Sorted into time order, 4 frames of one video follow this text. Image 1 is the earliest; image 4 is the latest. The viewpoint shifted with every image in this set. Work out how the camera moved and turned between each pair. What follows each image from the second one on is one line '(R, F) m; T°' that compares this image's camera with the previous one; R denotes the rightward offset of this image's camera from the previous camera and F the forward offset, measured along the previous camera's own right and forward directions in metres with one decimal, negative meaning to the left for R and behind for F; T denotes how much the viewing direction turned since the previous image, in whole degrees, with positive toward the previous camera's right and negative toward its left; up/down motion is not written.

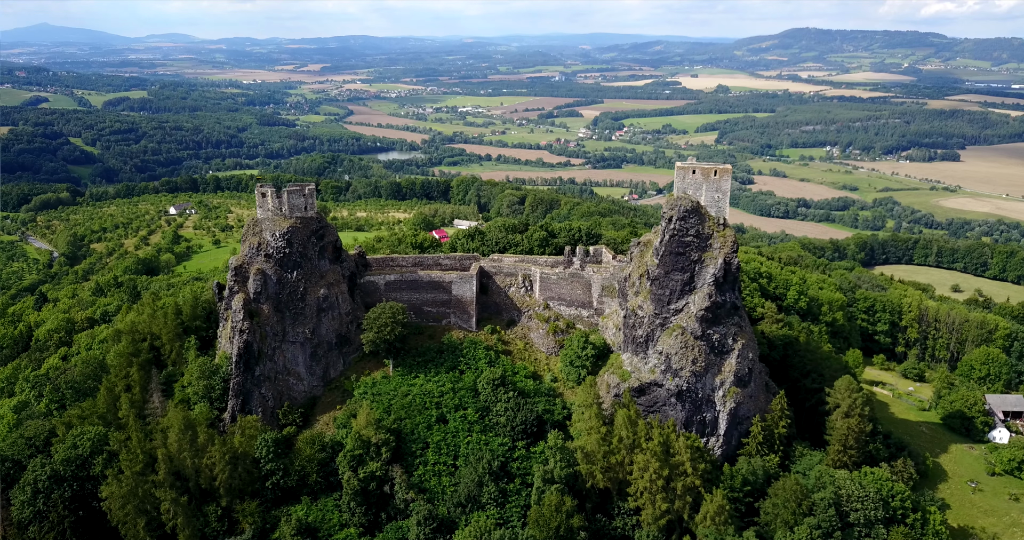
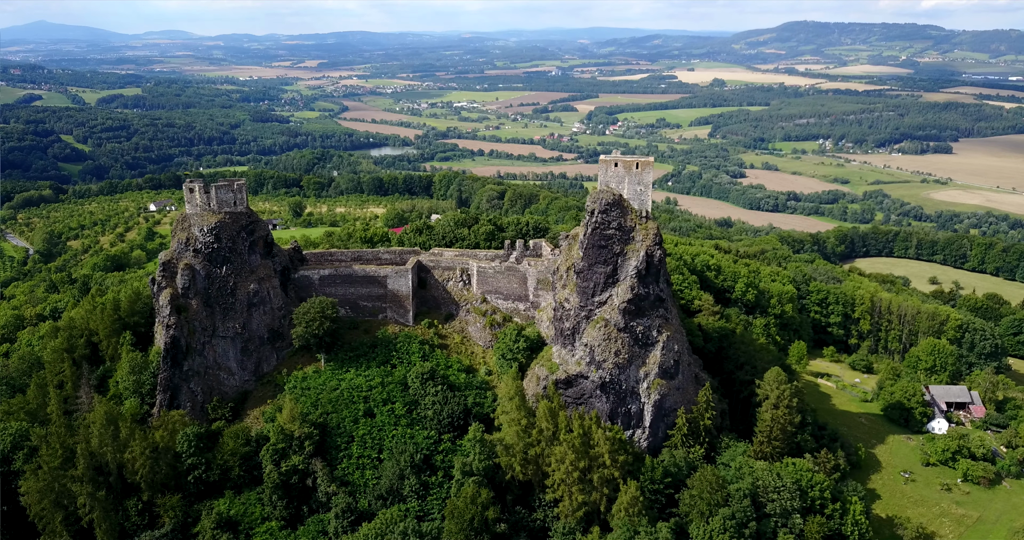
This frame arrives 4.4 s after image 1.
(+2.8, -0.1) m; 0°
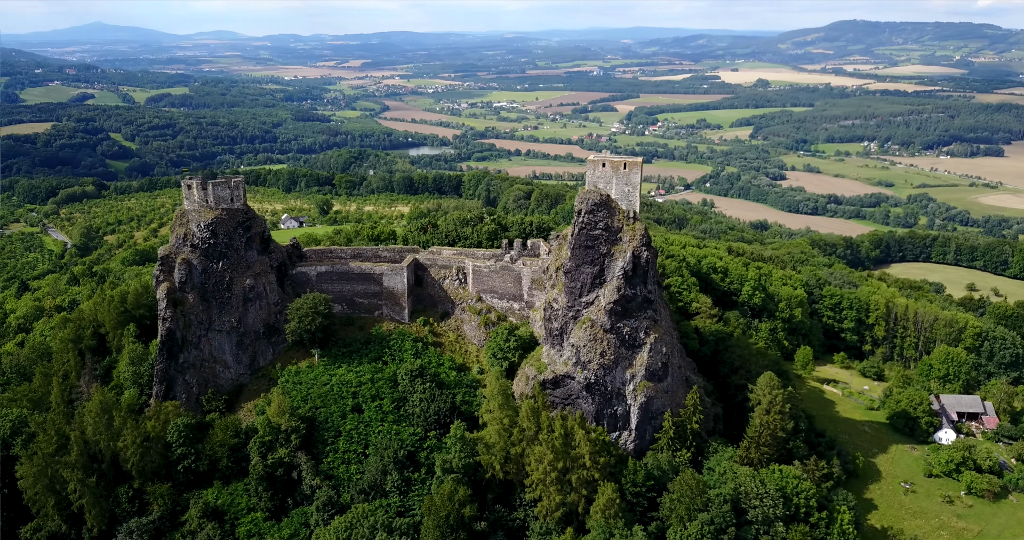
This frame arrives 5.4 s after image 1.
(+1.9, 0.0) m; -3°
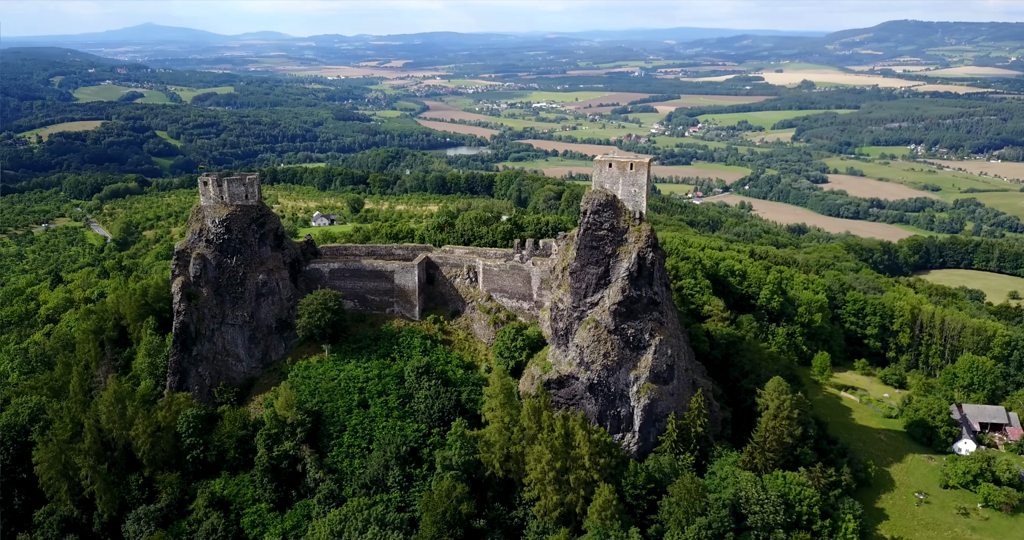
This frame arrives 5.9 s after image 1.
(+1.2, 0.0) m; -3°
